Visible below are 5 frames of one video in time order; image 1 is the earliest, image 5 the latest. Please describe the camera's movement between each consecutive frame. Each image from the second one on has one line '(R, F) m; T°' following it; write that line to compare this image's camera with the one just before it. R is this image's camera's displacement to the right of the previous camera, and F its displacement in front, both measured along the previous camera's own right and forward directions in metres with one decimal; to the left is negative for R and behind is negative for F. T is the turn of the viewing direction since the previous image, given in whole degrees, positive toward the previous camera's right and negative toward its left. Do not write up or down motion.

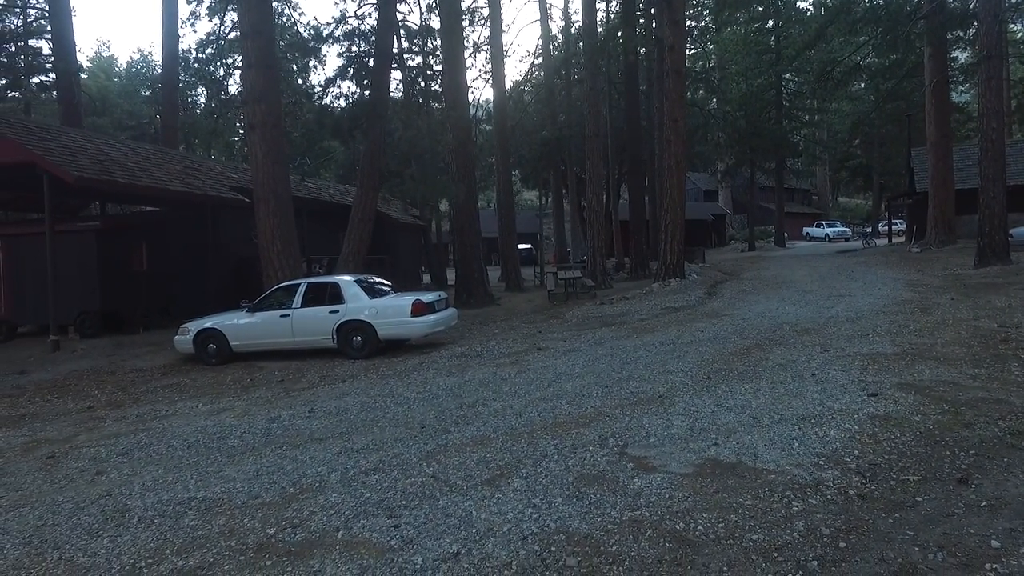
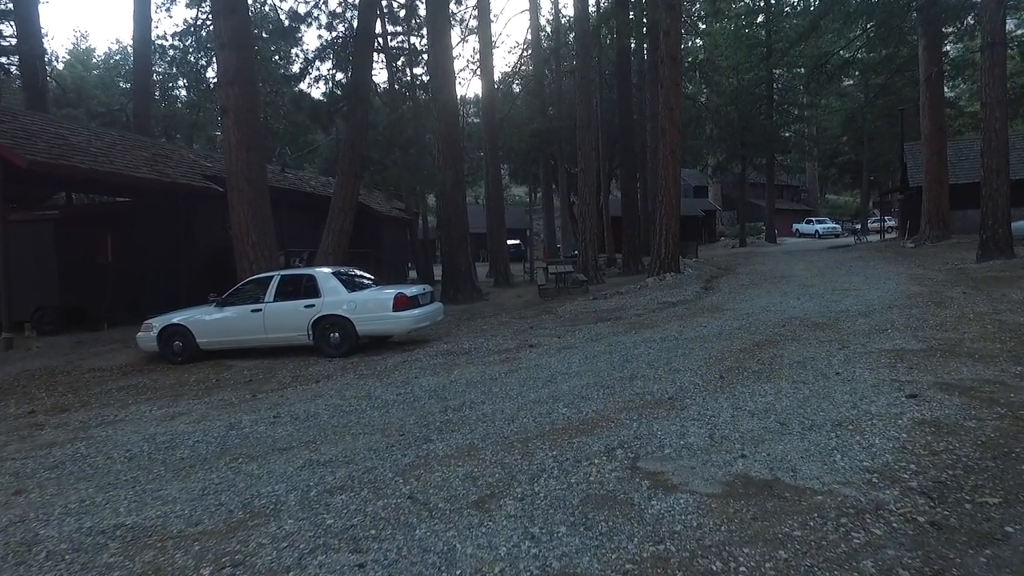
(0.0, +0.8) m; +1°
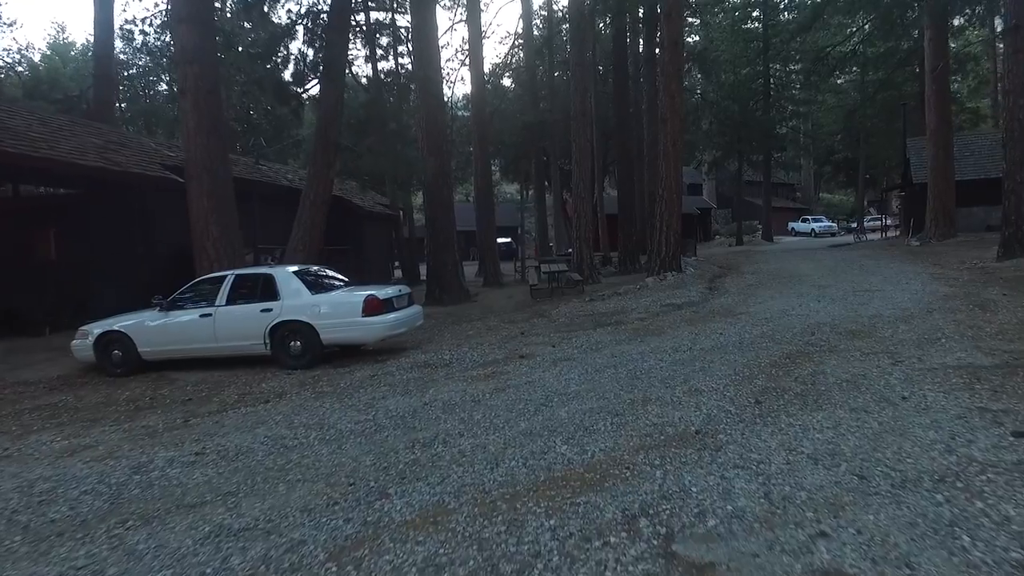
(+0.1, +1.5) m; +1°
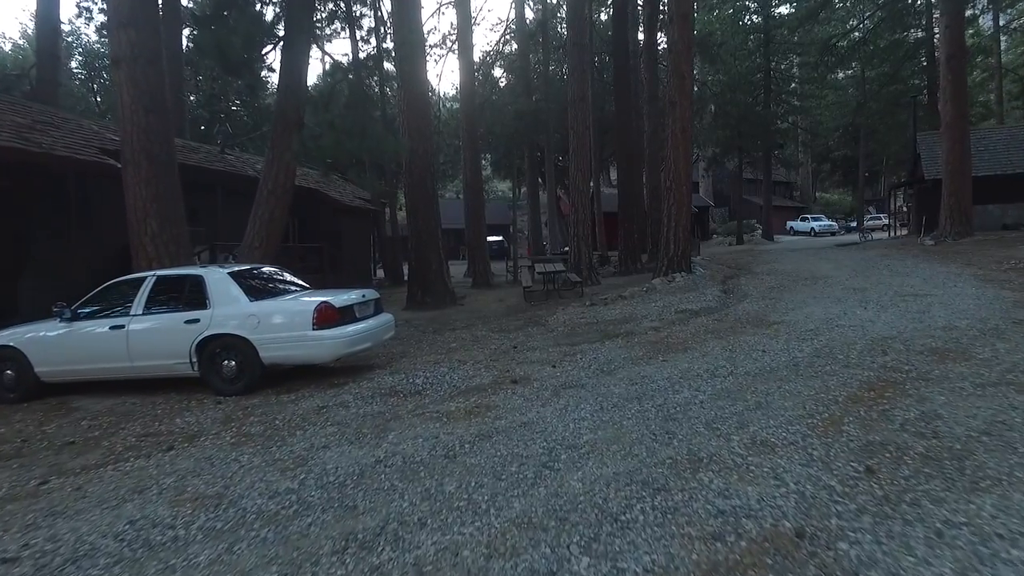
(0.0, +2.0) m; +1°
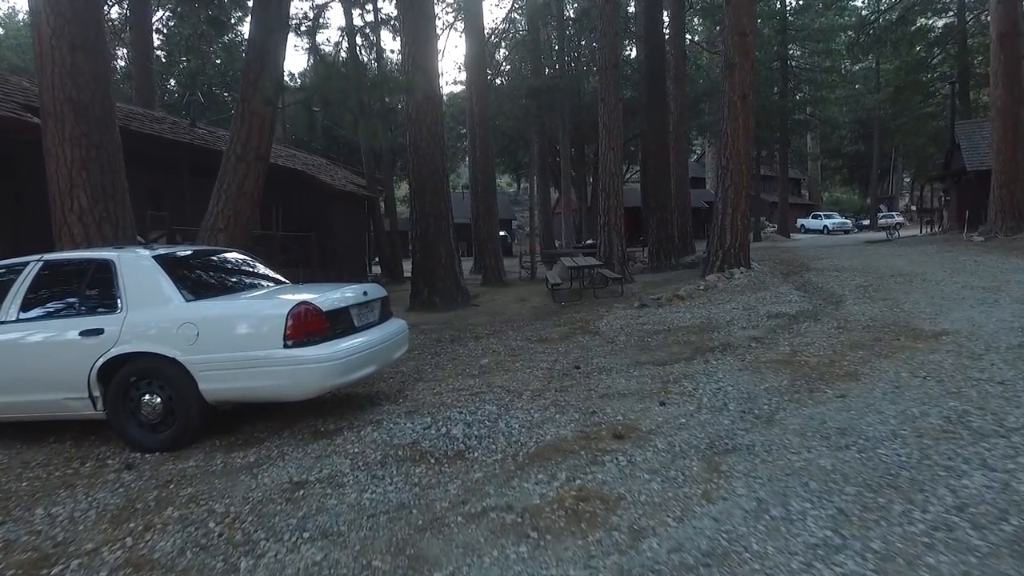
(-0.8, +2.9) m; +1°
